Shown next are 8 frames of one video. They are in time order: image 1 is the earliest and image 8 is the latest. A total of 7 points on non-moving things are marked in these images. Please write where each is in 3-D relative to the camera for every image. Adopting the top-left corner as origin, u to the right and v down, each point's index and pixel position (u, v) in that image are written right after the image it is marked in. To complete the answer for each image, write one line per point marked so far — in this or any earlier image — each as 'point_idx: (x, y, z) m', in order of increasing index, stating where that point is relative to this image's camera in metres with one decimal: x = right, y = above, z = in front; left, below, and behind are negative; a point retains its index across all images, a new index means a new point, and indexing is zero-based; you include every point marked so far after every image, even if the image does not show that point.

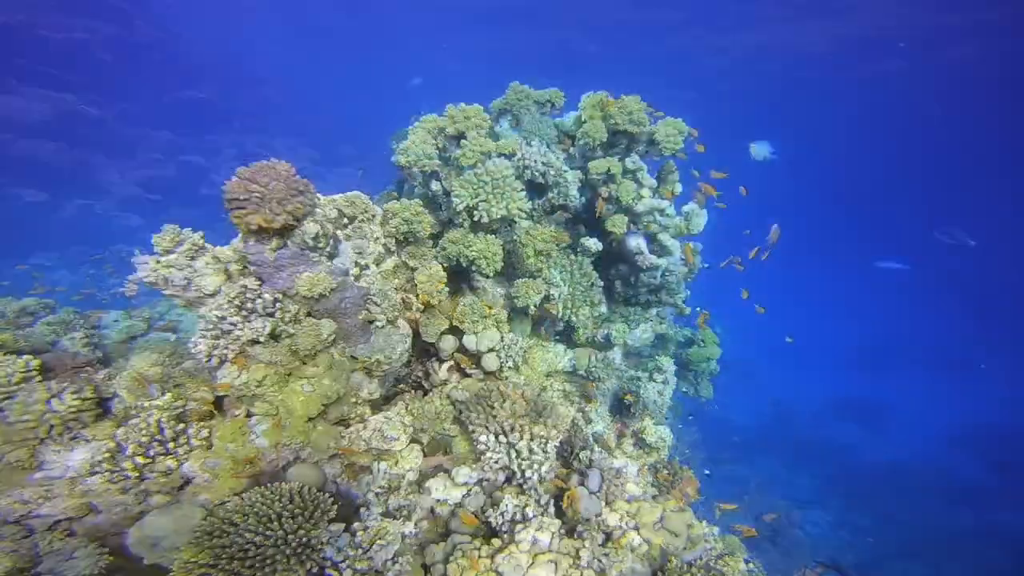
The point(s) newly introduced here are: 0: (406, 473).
0: (-0.8, -1.5, +3.3) m
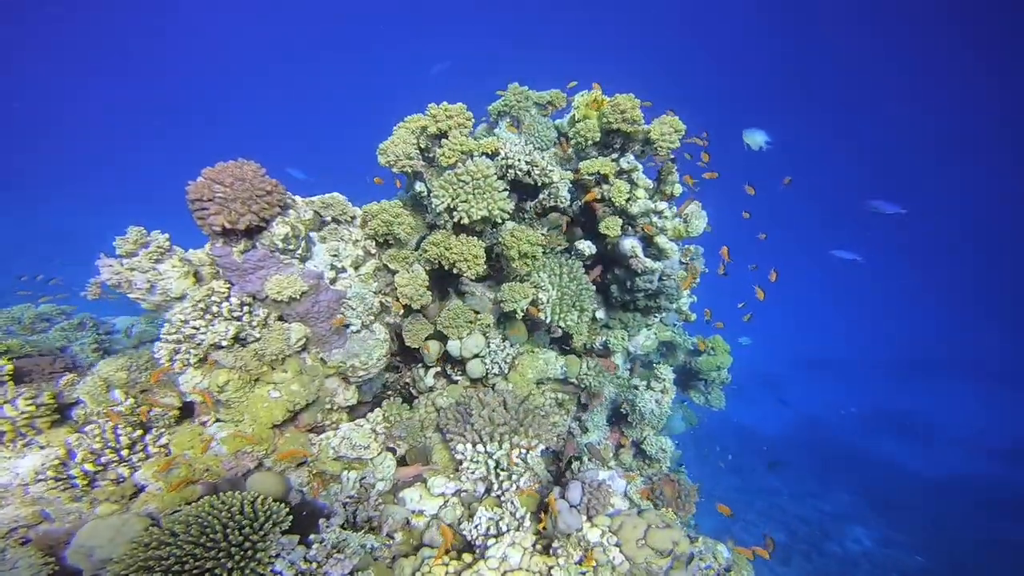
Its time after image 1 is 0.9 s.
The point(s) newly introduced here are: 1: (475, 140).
0: (-1.0, -1.5, +3.2) m
1: (-0.4, +1.6, +4.4) m
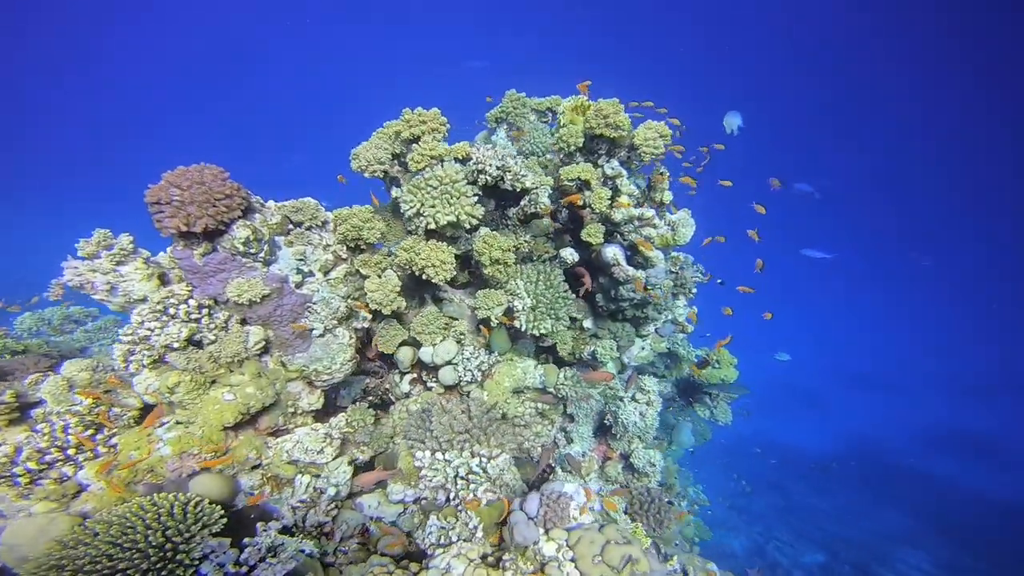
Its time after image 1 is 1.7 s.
0: (-1.4, -1.5, +3.1) m
1: (-0.7, +1.6, +4.5) m
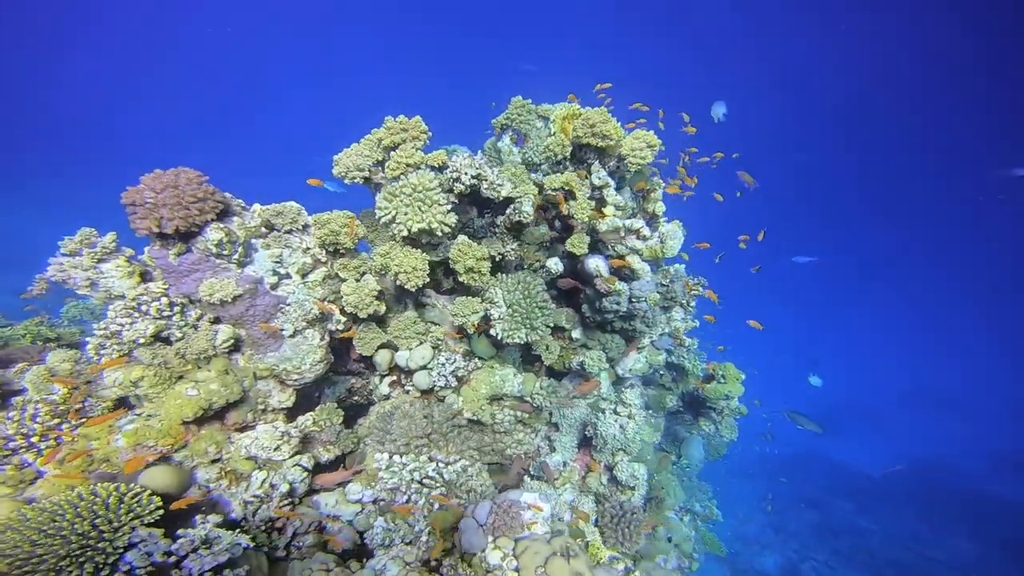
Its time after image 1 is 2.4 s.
0: (-1.8, -1.6, +3.2) m
1: (-1.0, +1.5, +4.6) m
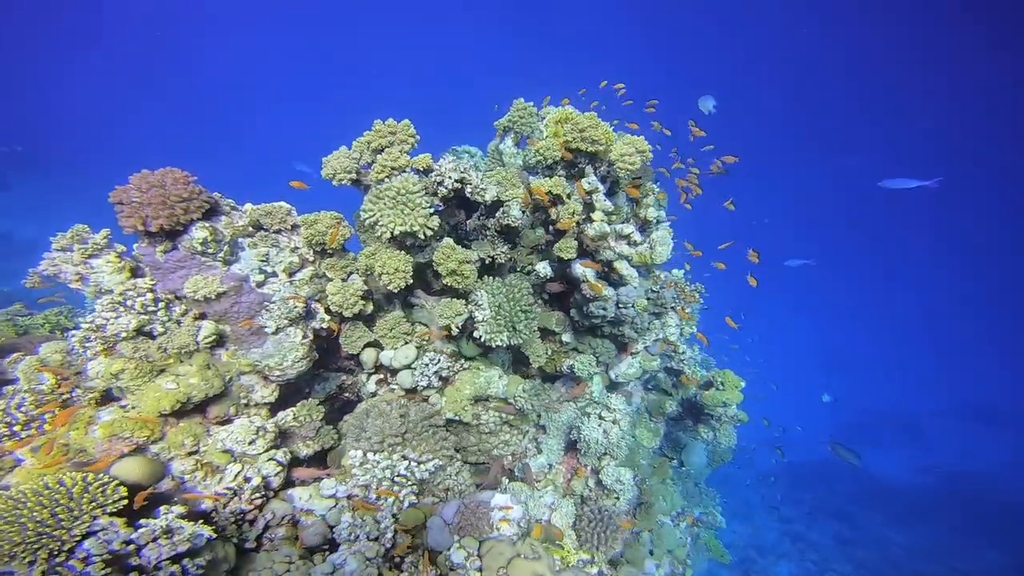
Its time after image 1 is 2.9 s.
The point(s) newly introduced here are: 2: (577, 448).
0: (-2.1, -1.5, +3.3) m
1: (-1.1, +1.5, +4.6) m
2: (+1.0, -2.6, +6.7) m
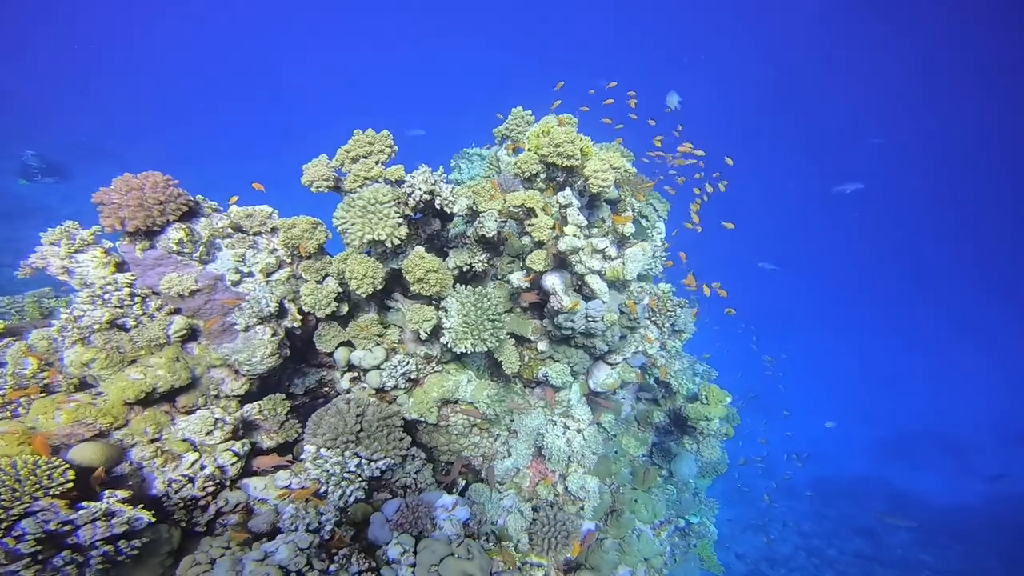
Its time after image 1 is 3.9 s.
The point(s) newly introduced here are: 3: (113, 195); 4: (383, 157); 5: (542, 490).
0: (-2.7, -1.6, +3.6) m
1: (-1.5, +1.4, +4.9) m
2: (+0.5, -2.7, +6.8) m
3: (-3.6, +0.8, +3.8) m
4: (-1.5, +1.5, +4.9) m
5: (+0.5, -3.3, +6.7) m
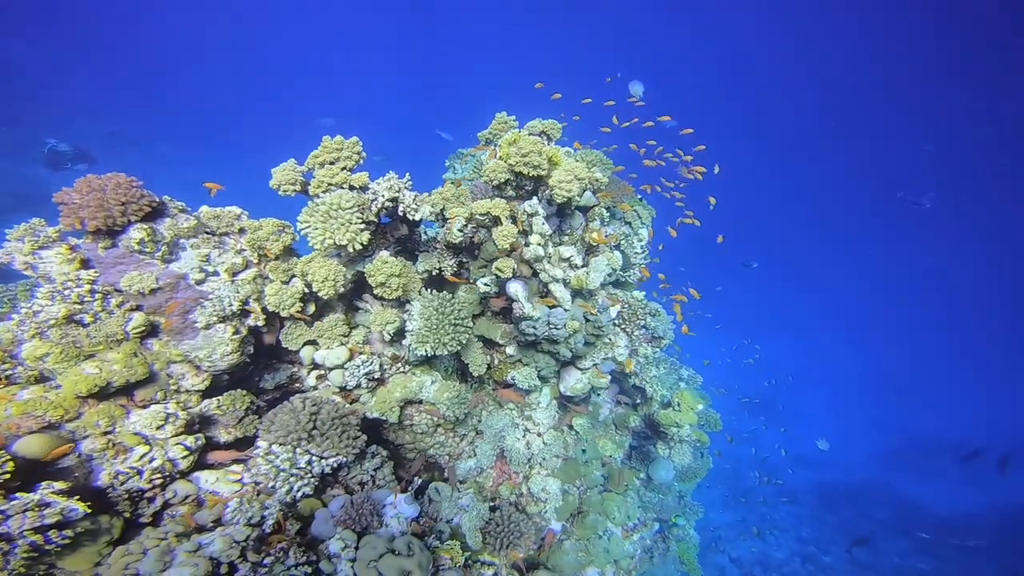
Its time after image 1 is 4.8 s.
0: (-3.2, -1.6, +3.7) m
1: (-2.0, +1.4, +5.0) m
2: (-0.1, -2.8, +7.0) m
3: (-4.1, +0.9, +3.9) m
4: (-2.0, +1.5, +5.0) m
5: (-0.1, -3.4, +6.9) m
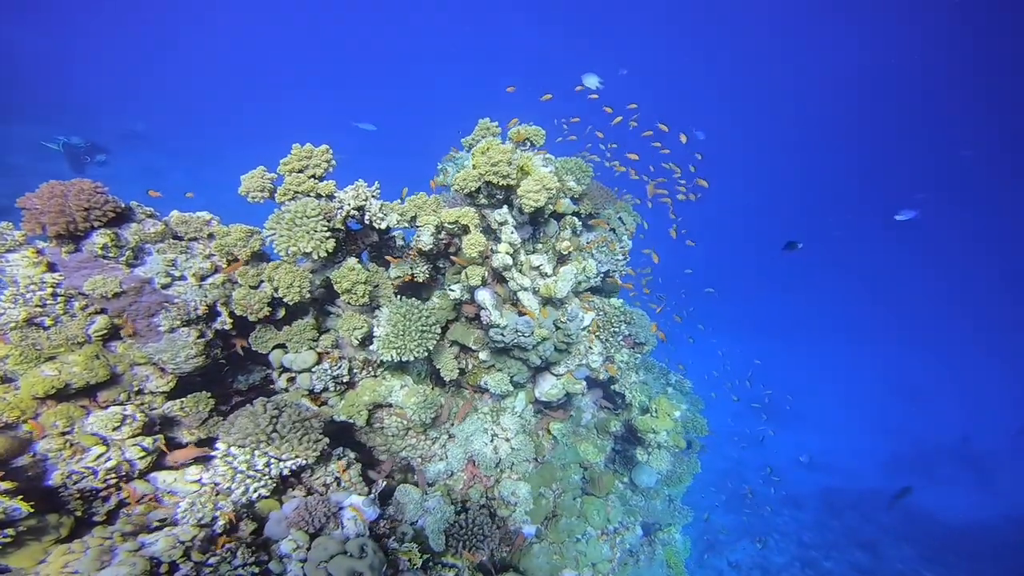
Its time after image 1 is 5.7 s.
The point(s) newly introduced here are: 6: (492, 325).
0: (-3.7, -1.6, +3.8) m
1: (-2.4, +1.3, +5.1) m
2: (-0.6, -2.9, +7.1) m
3: (-4.5, +0.8, +4.0) m
4: (-2.4, +1.4, +5.1) m
5: (-0.7, -3.5, +7.0) m
6: (-0.3, -0.5, +6.2) m
